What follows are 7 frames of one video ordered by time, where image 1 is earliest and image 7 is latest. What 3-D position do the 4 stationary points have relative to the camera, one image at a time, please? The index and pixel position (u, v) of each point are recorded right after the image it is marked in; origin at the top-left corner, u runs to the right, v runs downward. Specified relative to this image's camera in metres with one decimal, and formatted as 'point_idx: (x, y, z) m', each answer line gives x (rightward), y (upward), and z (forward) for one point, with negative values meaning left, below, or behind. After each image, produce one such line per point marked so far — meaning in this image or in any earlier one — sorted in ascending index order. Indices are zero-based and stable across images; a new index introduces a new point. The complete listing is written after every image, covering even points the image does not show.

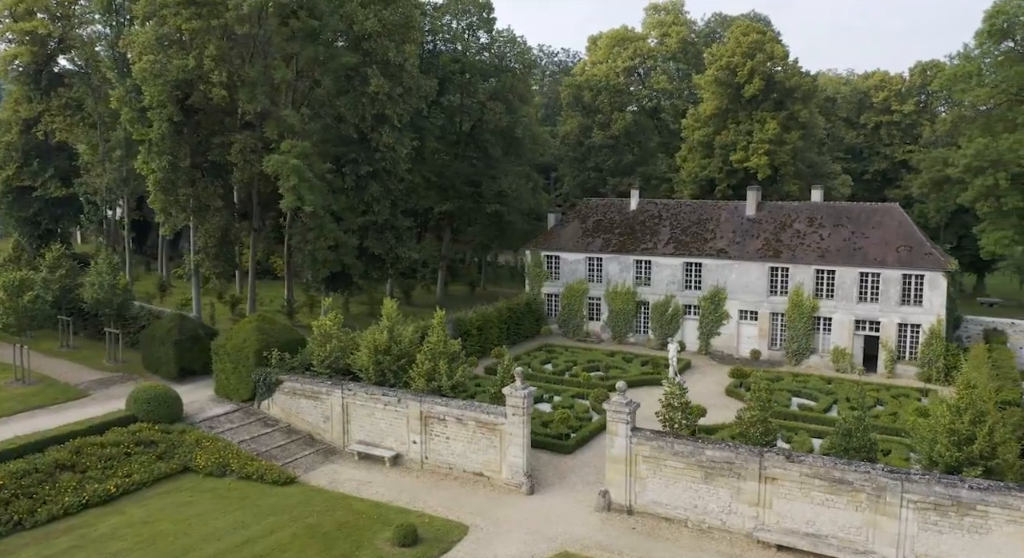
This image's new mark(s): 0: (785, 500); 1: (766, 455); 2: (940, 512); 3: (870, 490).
0: (+6.4, -5.2, +19.5) m
1: (+6.0, -4.2, +19.6) m
2: (+9.2, -5.0, +18.0) m
3: (+8.0, -4.7, +18.7) m
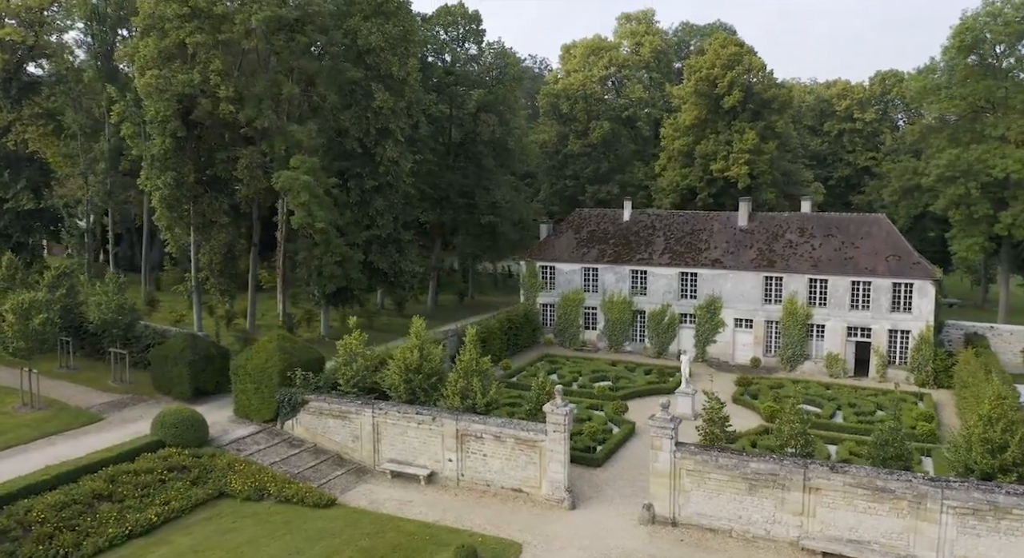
0: (+7.8, -5.6, +20.4) m
1: (+7.3, -4.6, +20.5) m
2: (+10.7, -5.4, +19.1) m
3: (+9.4, -5.2, +19.7) m
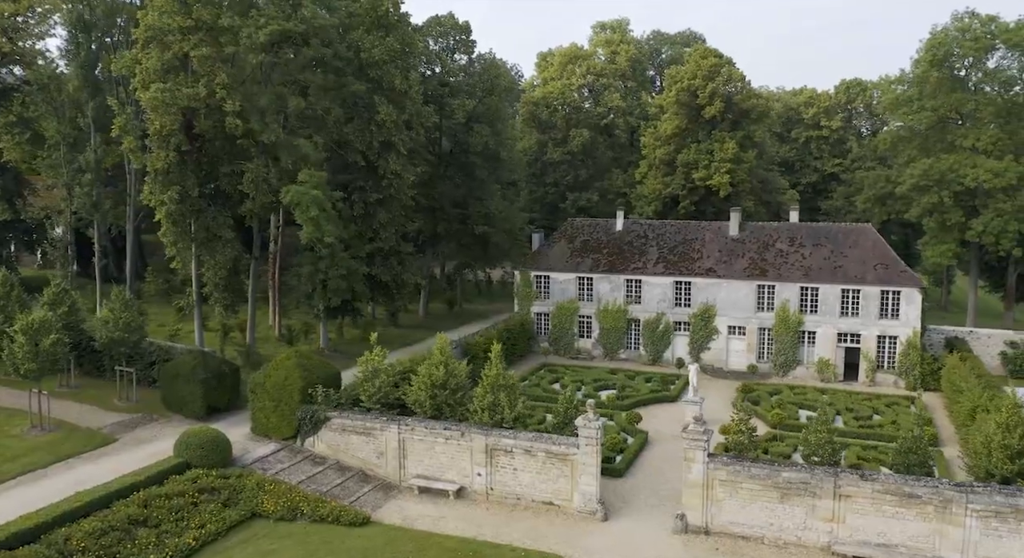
0: (+8.9, -6.0, +21.3) m
1: (+8.4, -5.0, +21.4) m
2: (+11.8, -5.8, +20.2) m
3: (+10.6, -5.5, +20.7) m
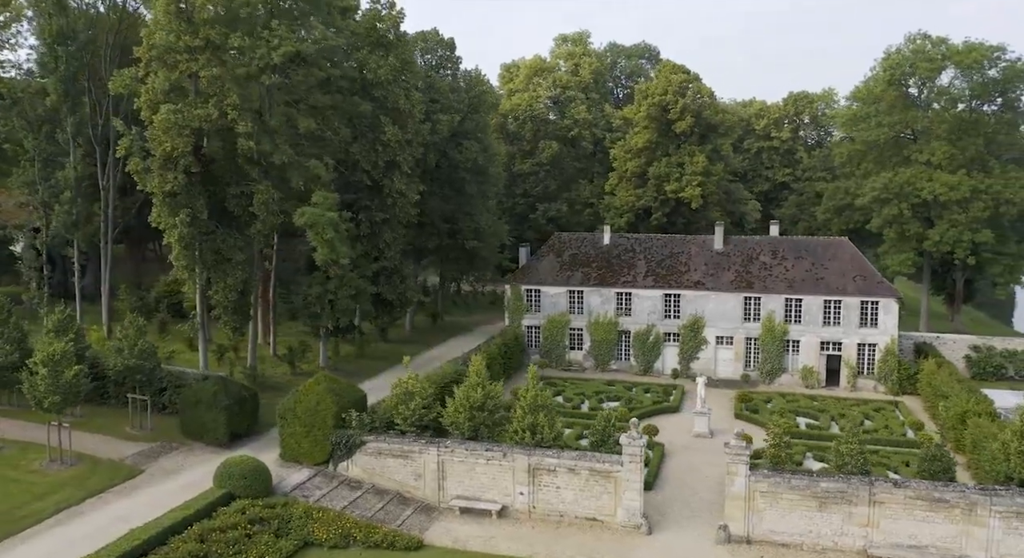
0: (+10.4, -6.6, +22.9) m
1: (+10.0, -5.6, +22.9) m
2: (+13.5, -6.3, +22.1) m
3: (+12.2, -6.1, +22.4) m
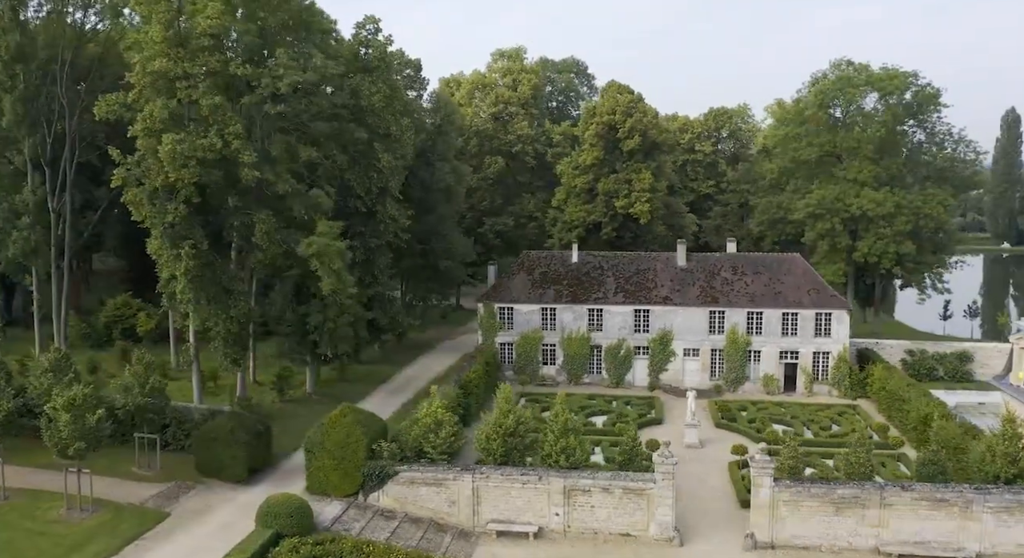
0: (+11.8, -7.4, +25.5) m
1: (+11.4, -6.4, +25.4) m
2: (+15.0, -7.0, +25.1) m
3: (+13.6, -6.8, +25.2) m
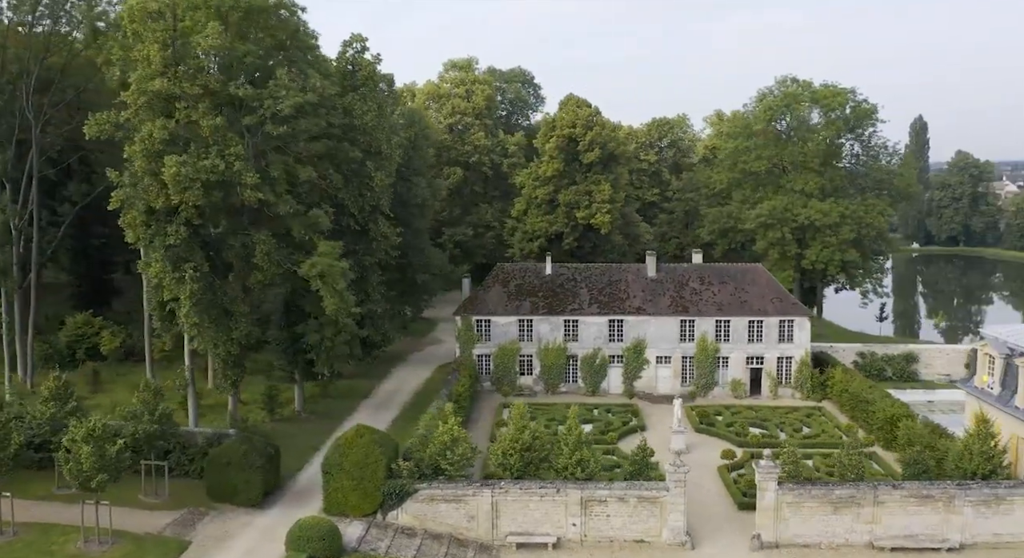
0: (+12.5, -7.9, +27.6) m
1: (+12.0, -6.9, +27.4) m
2: (+15.7, -7.5, +27.5) m
3: (+14.3, -7.3, +27.5) m
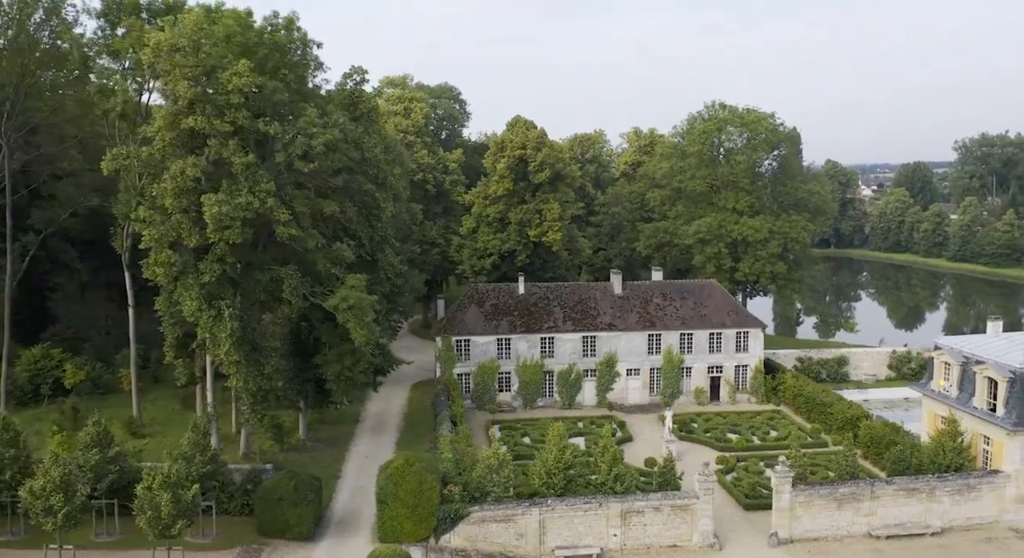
0: (+14.0, -8.7, +31.4) m
1: (+13.5, -7.7, +31.2) m
2: (+17.1, -8.2, +31.9) m
3: (+15.8, -8.1, +31.7) m
